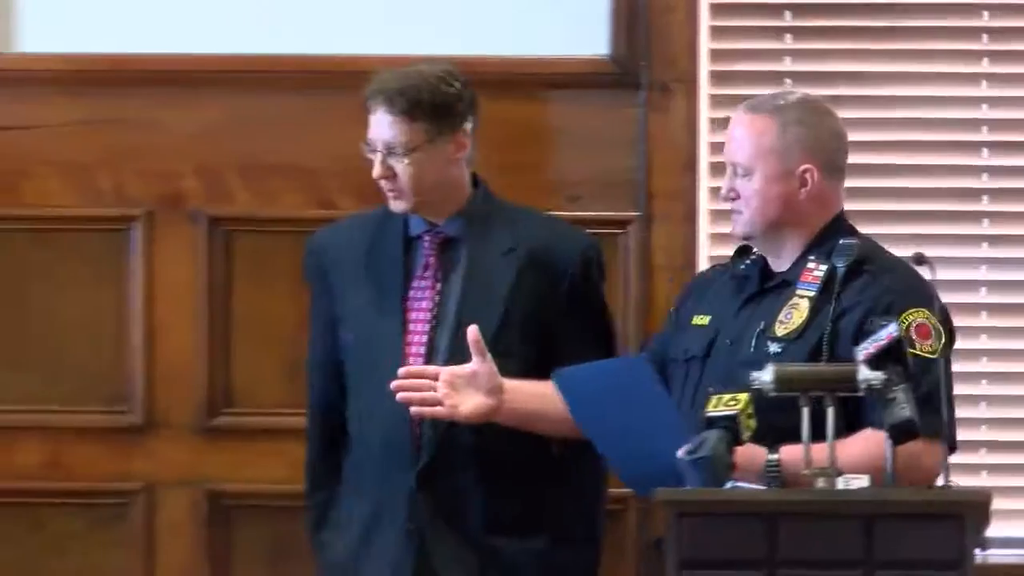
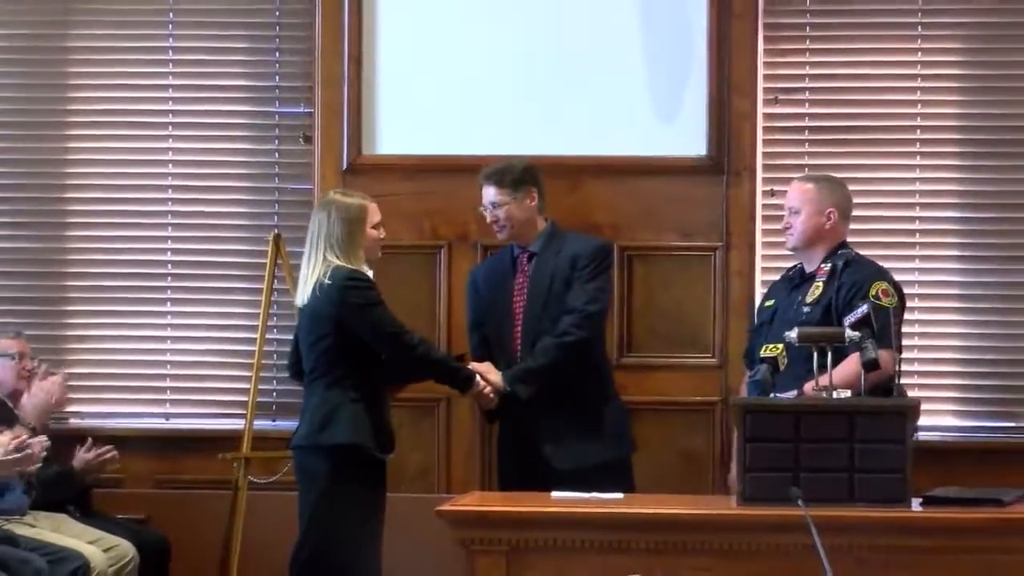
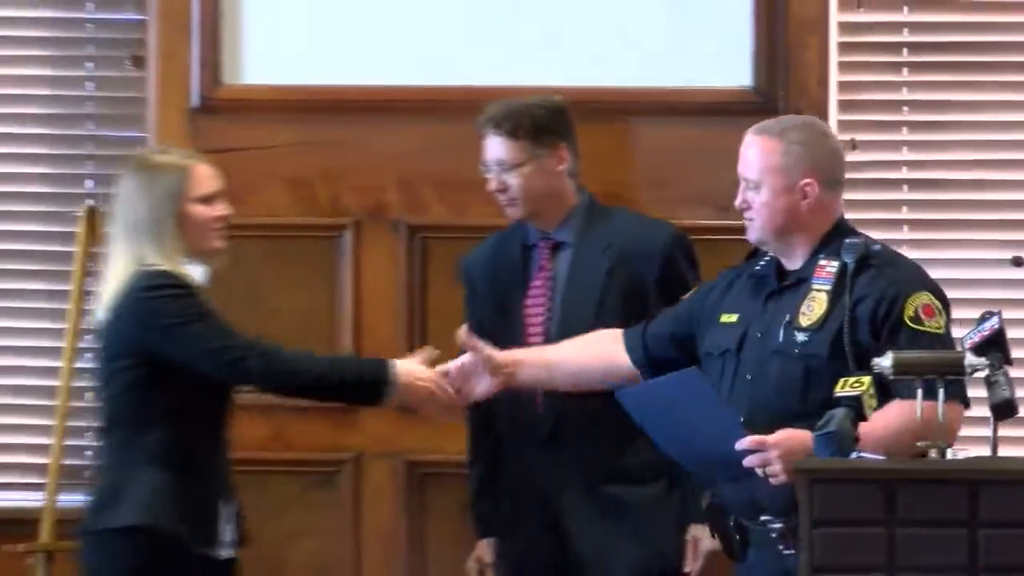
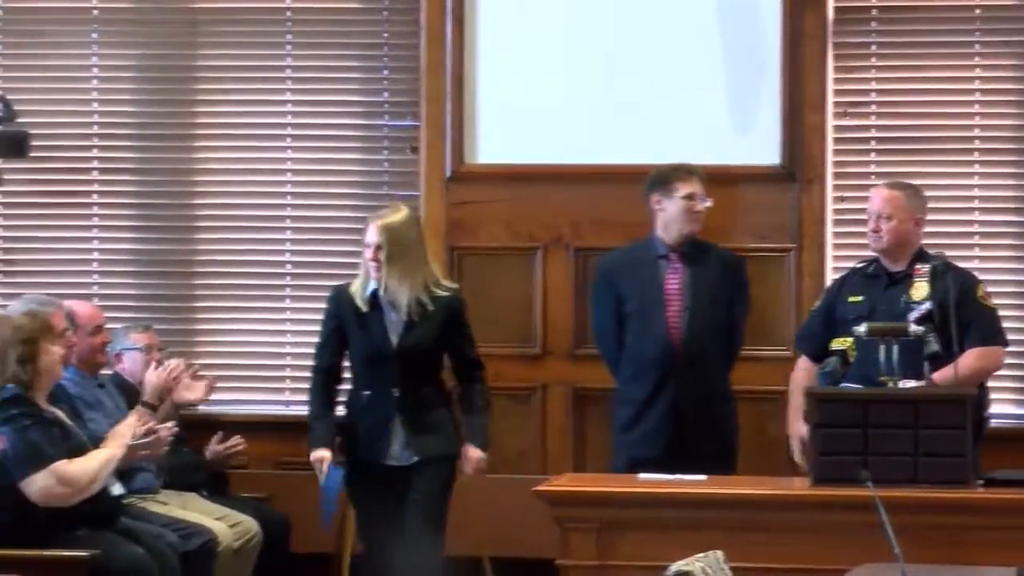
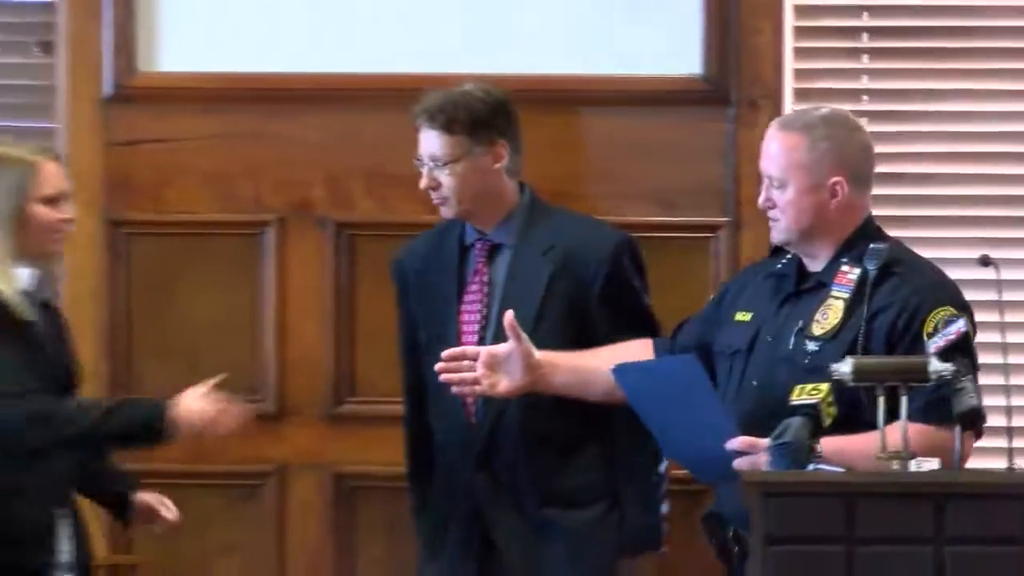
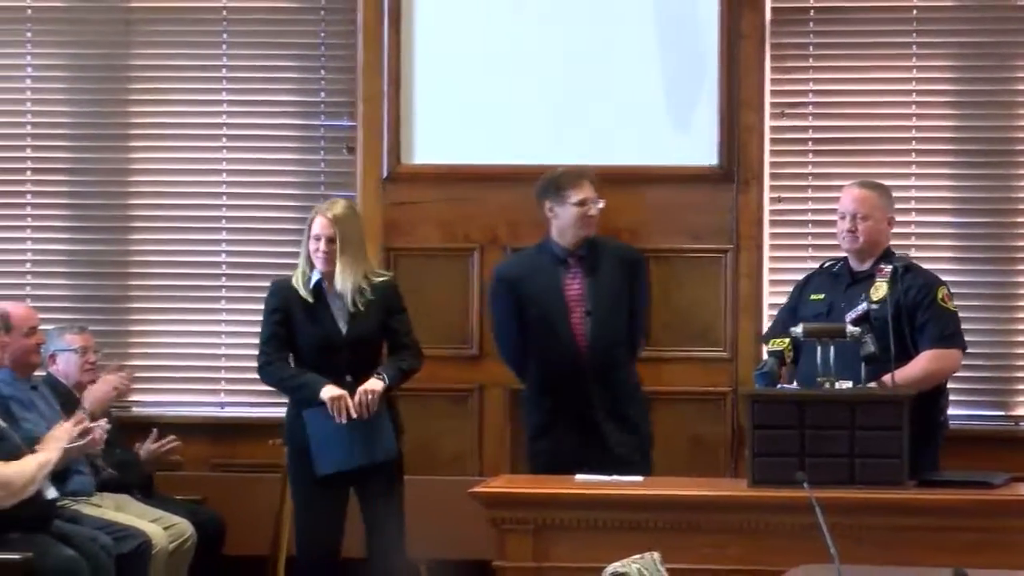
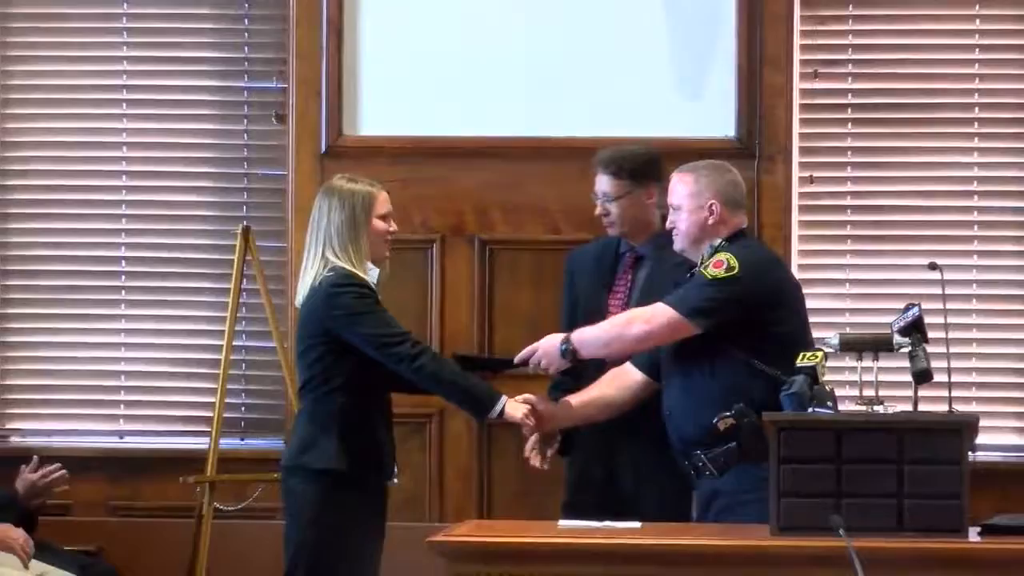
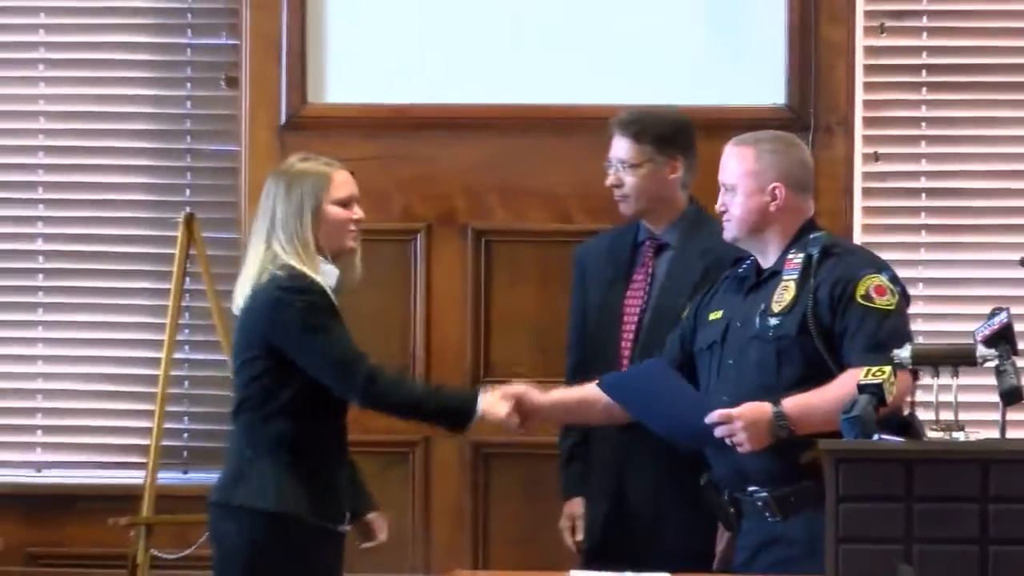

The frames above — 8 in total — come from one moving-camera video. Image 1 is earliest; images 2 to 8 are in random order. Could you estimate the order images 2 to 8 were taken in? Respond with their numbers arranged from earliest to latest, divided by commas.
5, 3, 8, 7, 2, 6, 4
